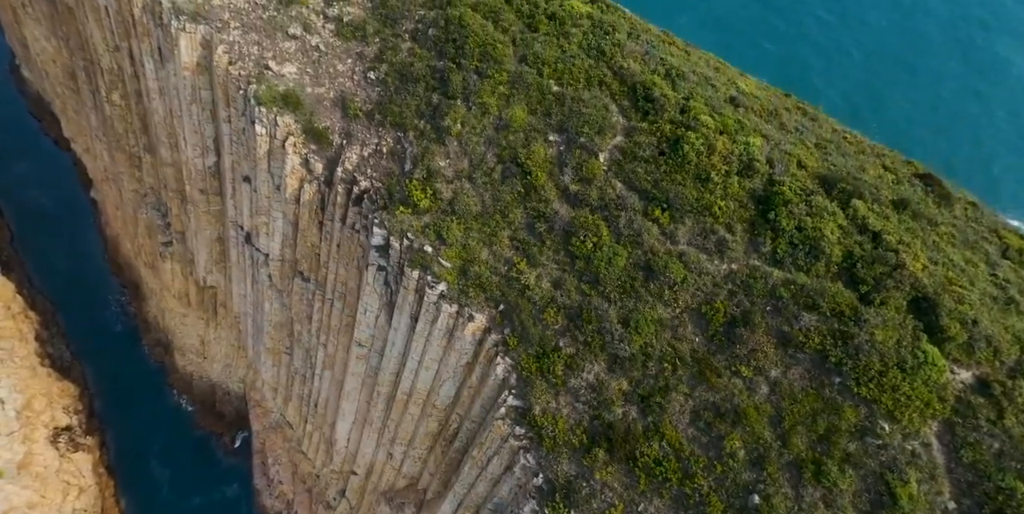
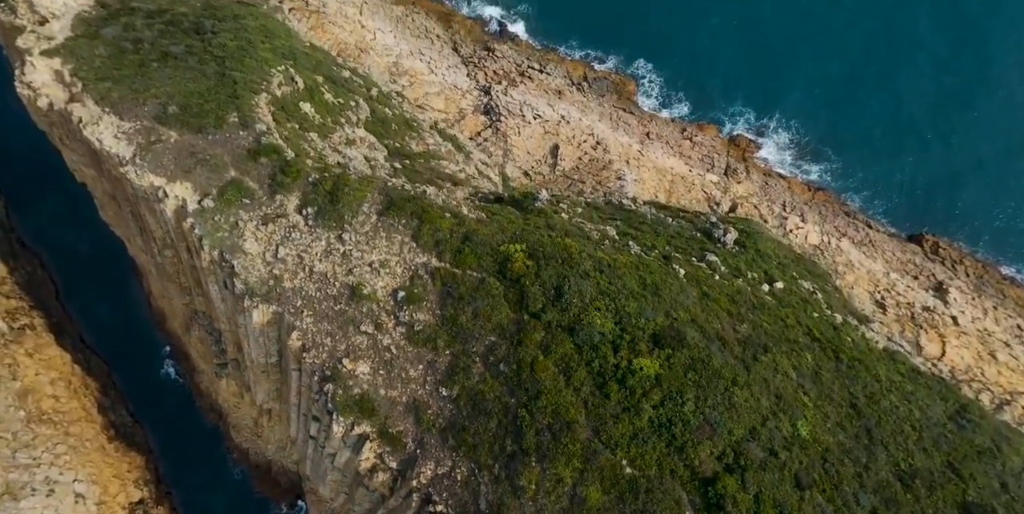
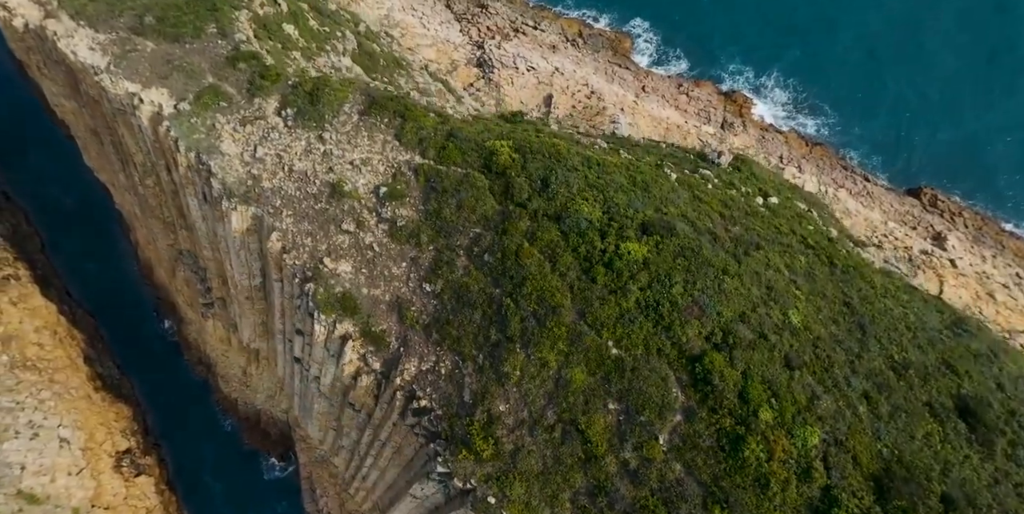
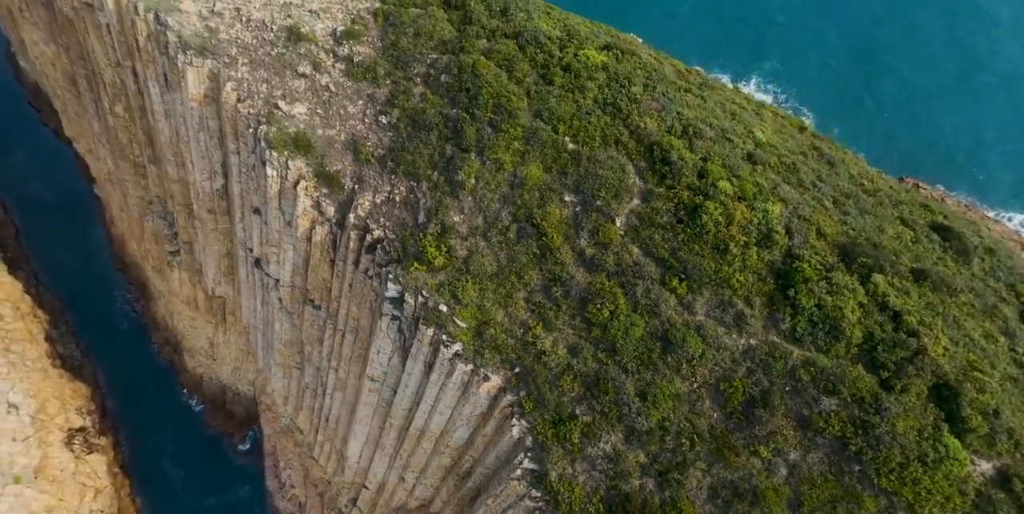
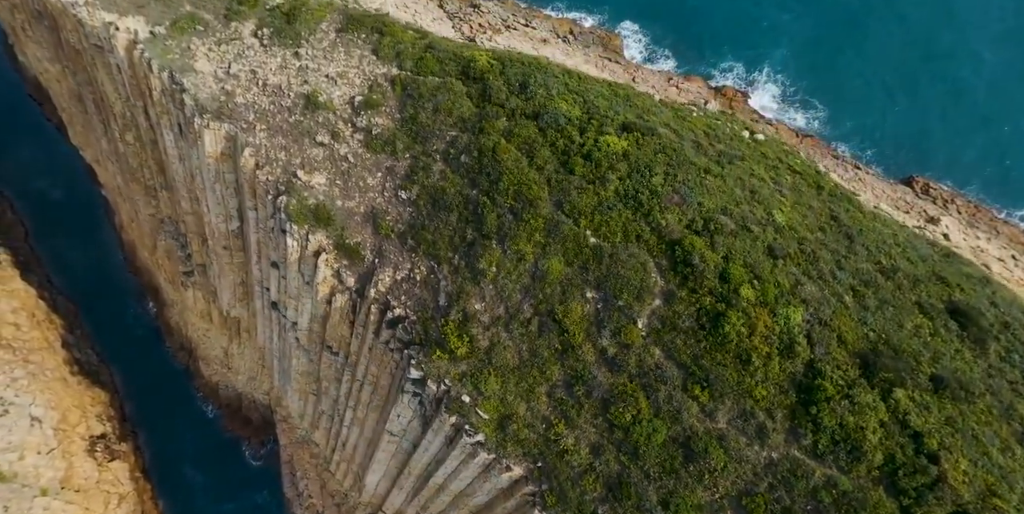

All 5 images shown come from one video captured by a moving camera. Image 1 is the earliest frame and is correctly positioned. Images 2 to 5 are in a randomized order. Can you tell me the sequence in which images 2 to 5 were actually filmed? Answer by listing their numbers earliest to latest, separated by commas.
4, 5, 3, 2
